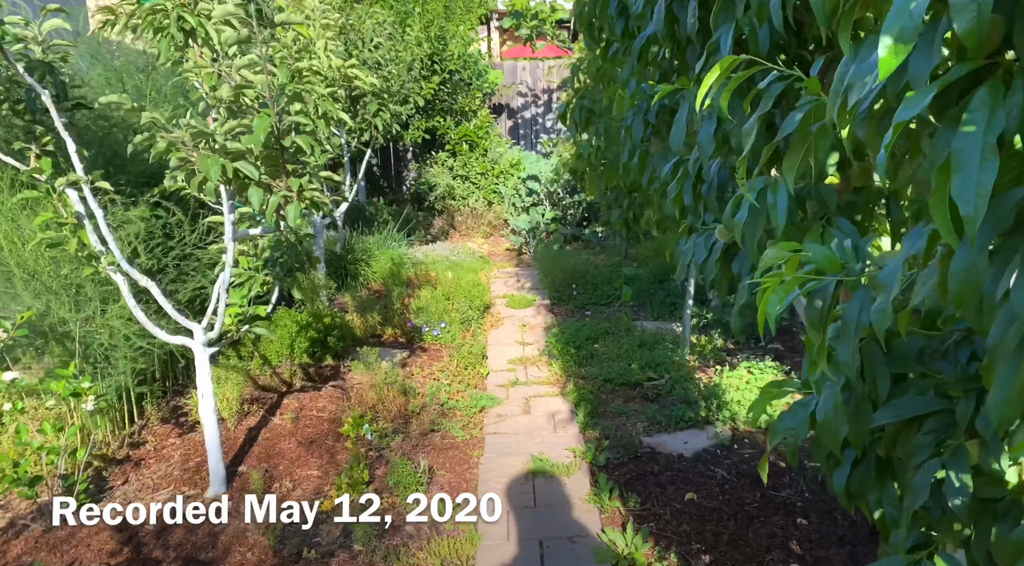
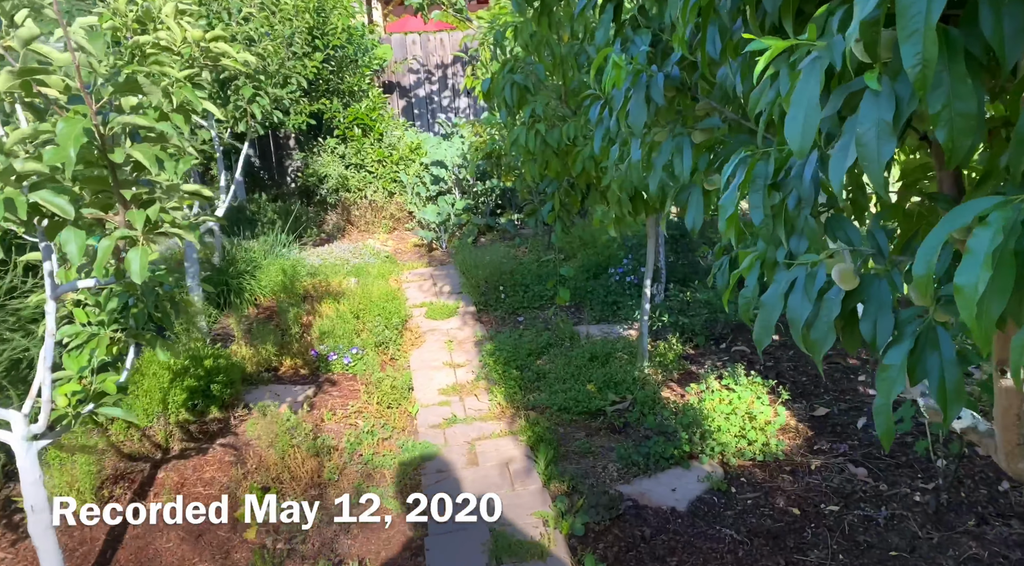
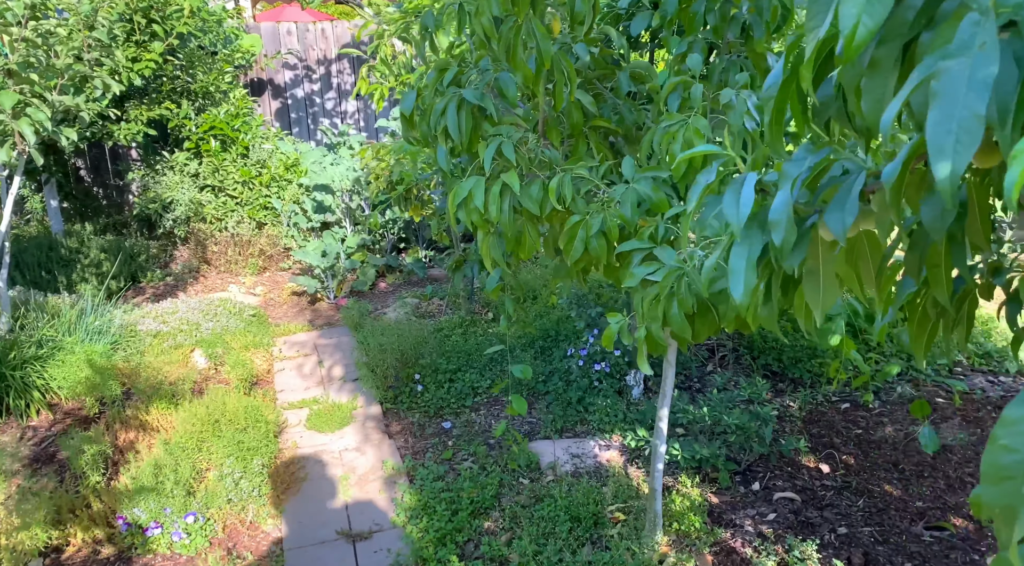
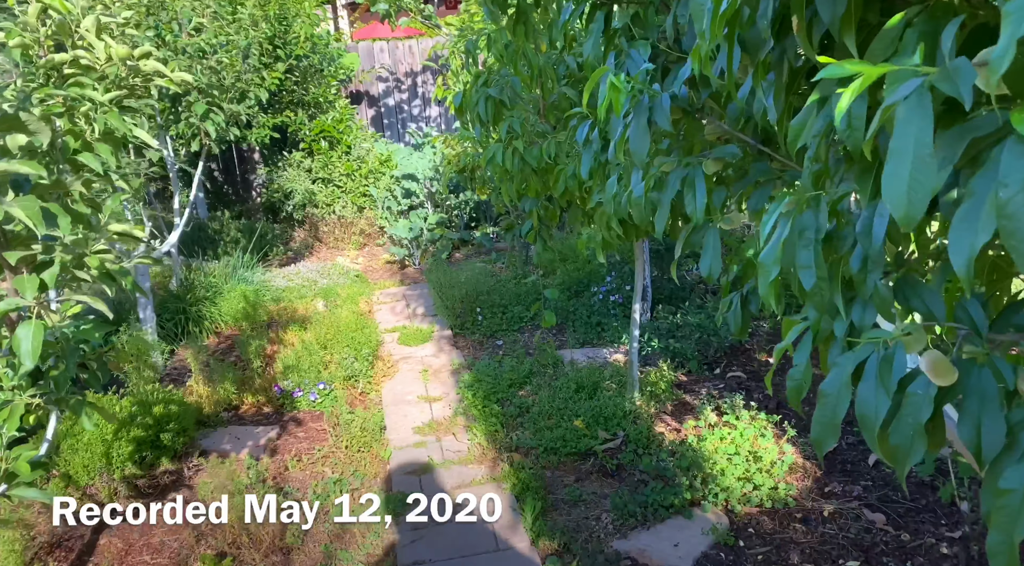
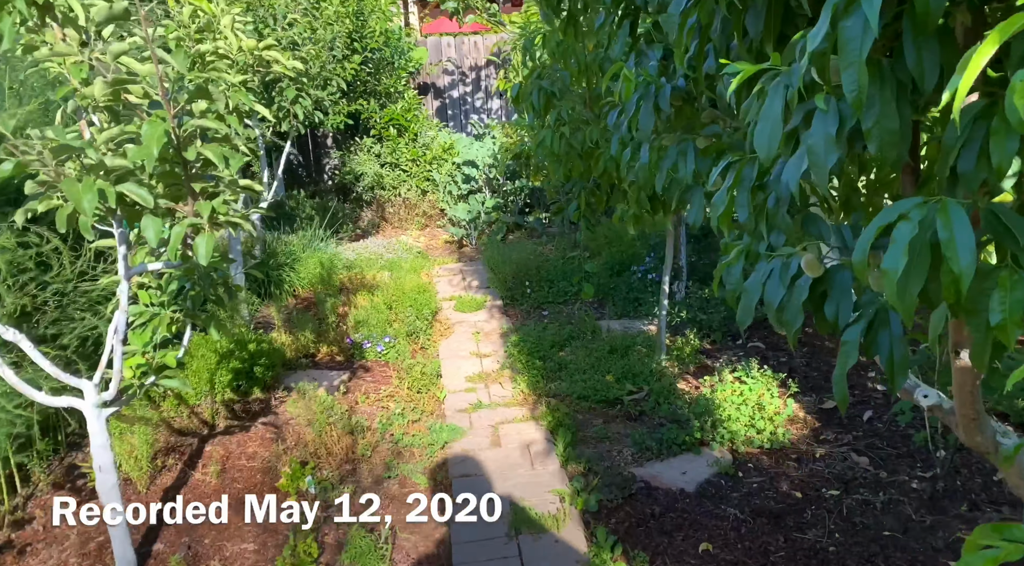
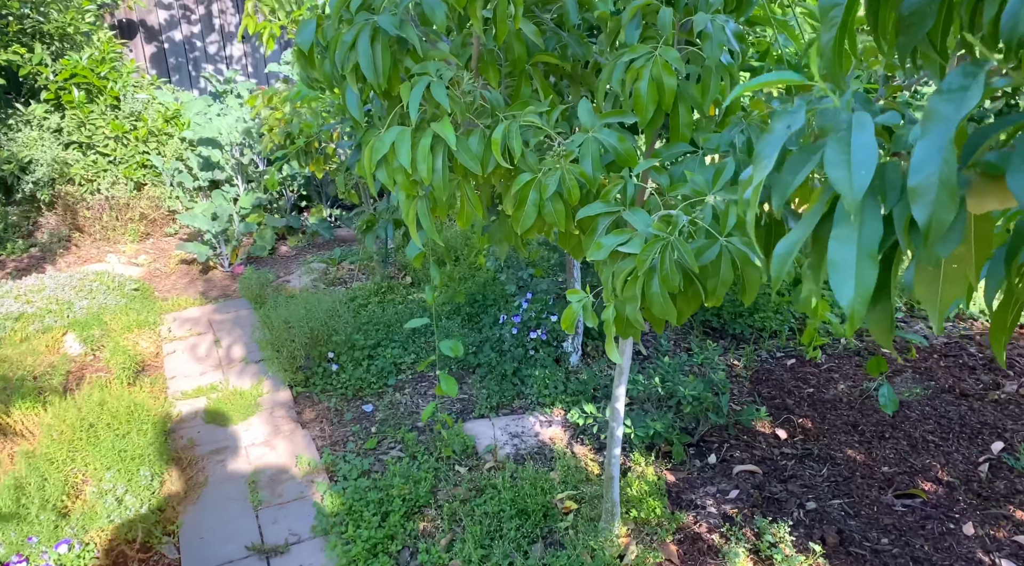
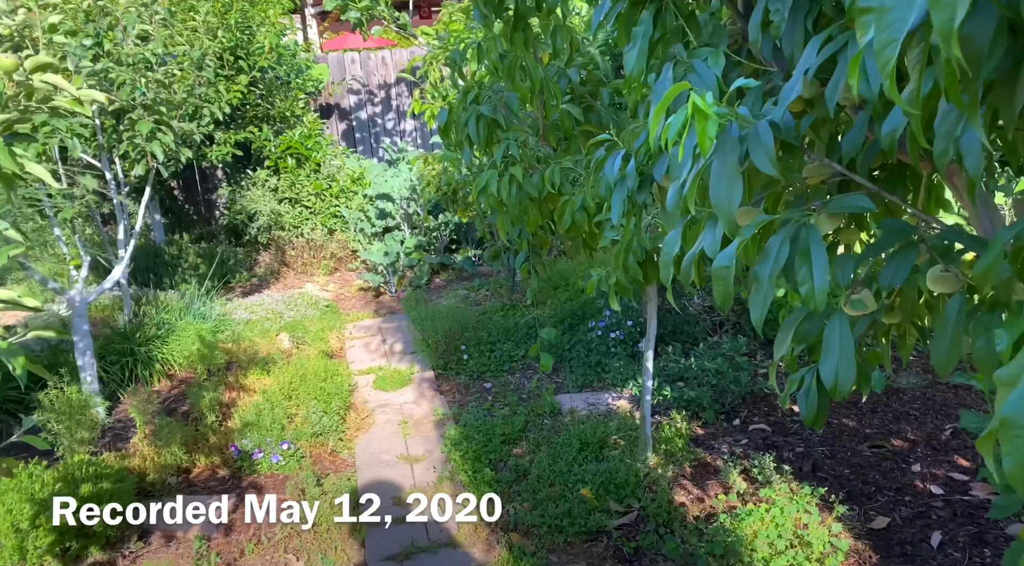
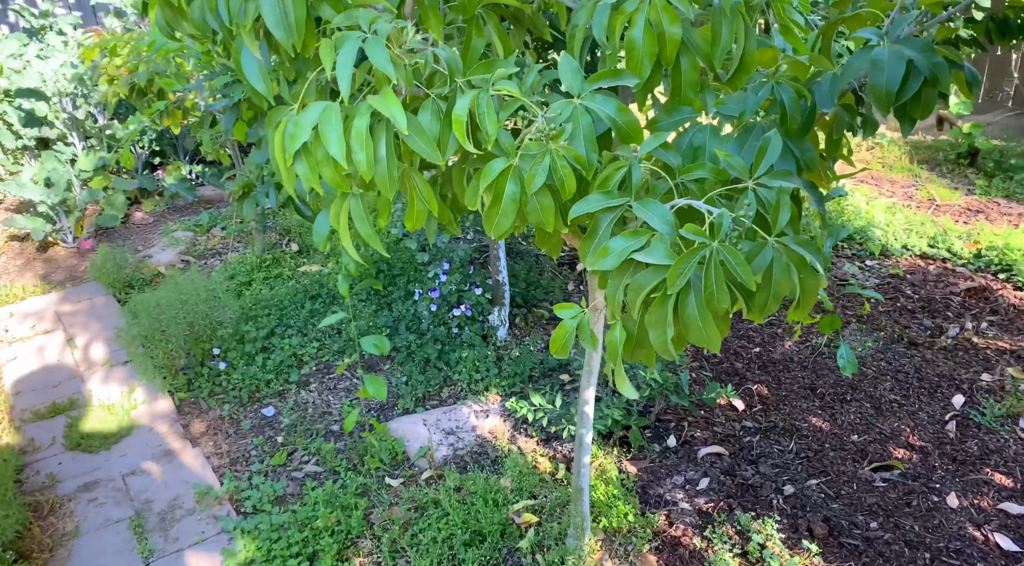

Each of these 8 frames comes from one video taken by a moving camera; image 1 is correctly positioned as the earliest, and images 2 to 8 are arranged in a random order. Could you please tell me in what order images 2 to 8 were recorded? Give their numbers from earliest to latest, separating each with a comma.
5, 2, 4, 7, 3, 6, 8
